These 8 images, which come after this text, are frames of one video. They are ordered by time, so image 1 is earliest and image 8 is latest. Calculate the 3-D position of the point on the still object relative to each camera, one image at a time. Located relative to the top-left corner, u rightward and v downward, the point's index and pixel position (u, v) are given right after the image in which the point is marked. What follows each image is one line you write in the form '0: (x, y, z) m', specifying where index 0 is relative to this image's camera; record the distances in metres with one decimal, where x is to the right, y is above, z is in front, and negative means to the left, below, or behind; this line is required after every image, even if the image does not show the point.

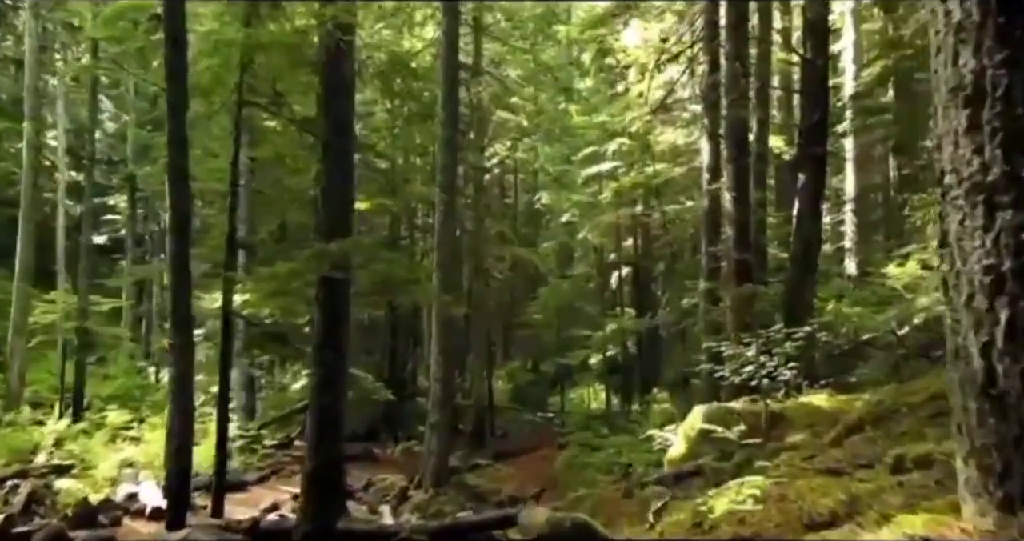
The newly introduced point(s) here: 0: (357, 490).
0: (-2.3, -3.3, +14.8) m
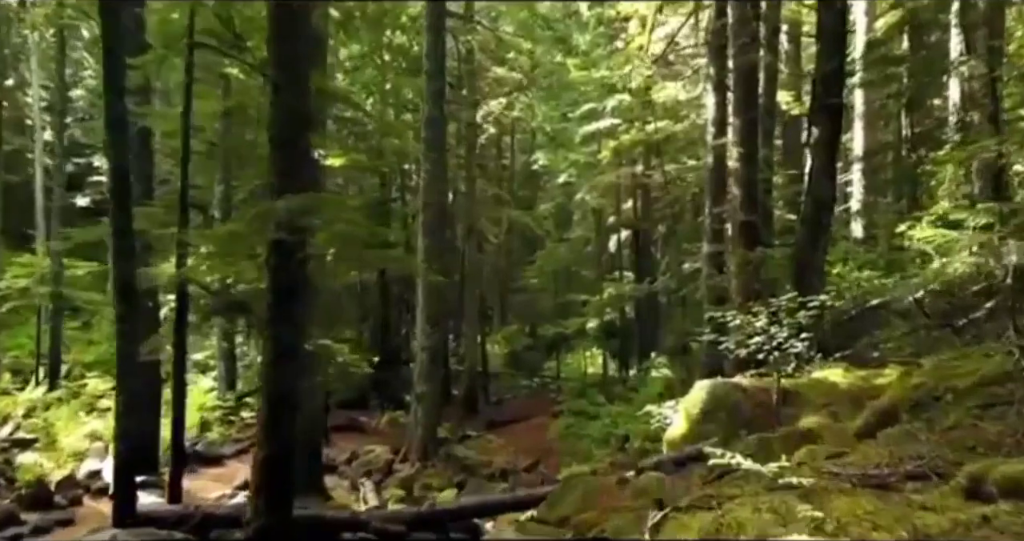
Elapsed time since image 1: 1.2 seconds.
0: (-2.4, -2.8, +14.1) m
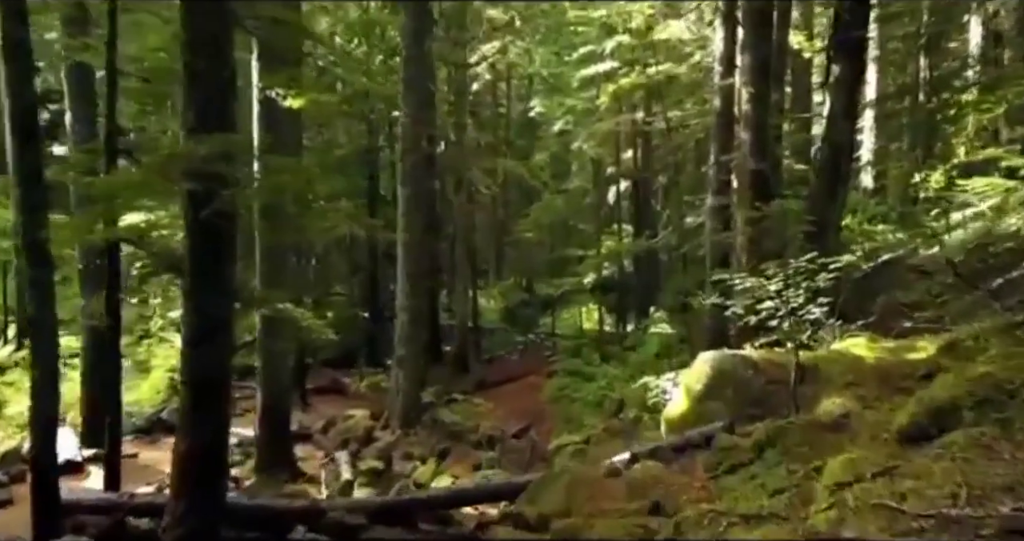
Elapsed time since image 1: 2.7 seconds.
0: (-2.6, -2.2, +13.1) m
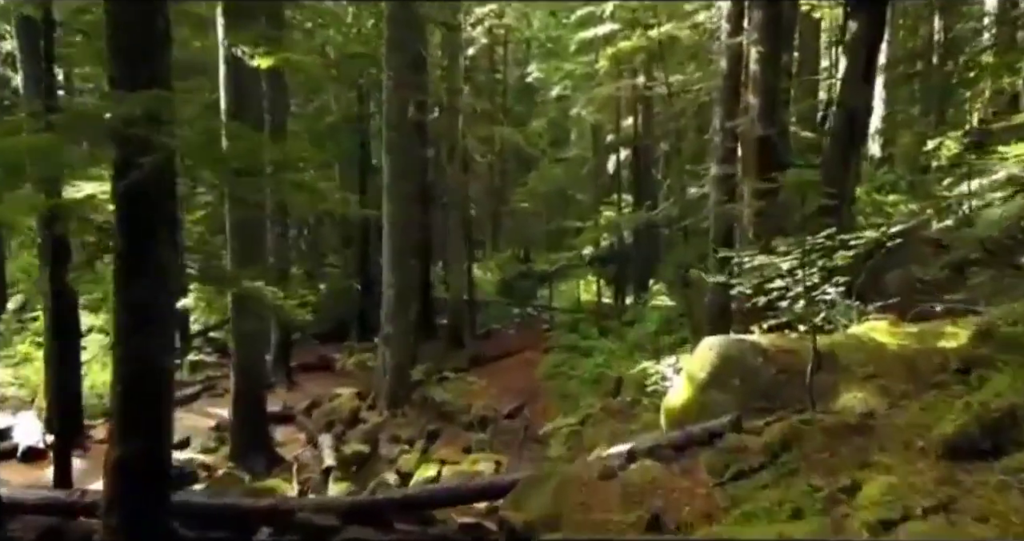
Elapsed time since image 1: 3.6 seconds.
0: (-2.7, -1.8, +12.6) m
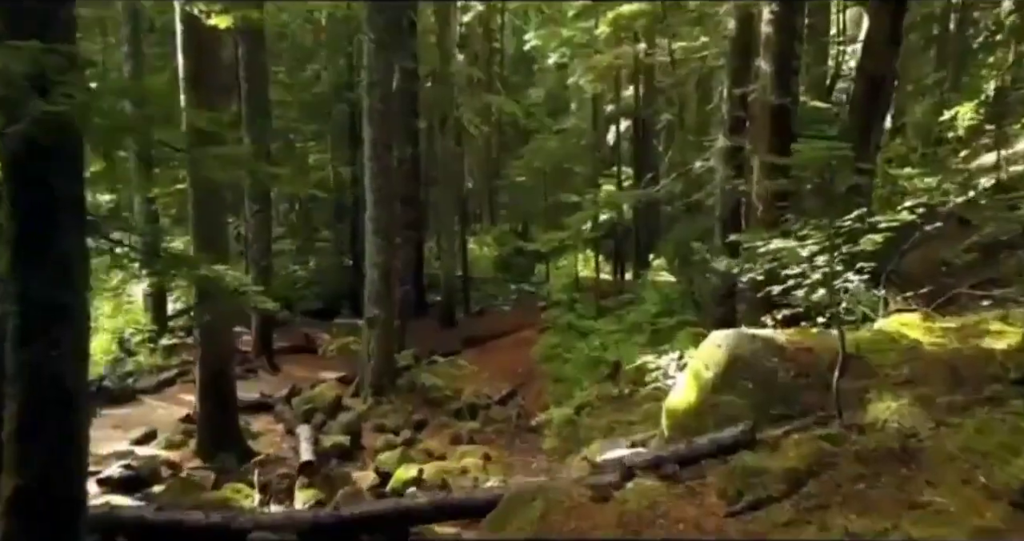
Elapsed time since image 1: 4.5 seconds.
0: (-2.8, -1.6, +11.8) m
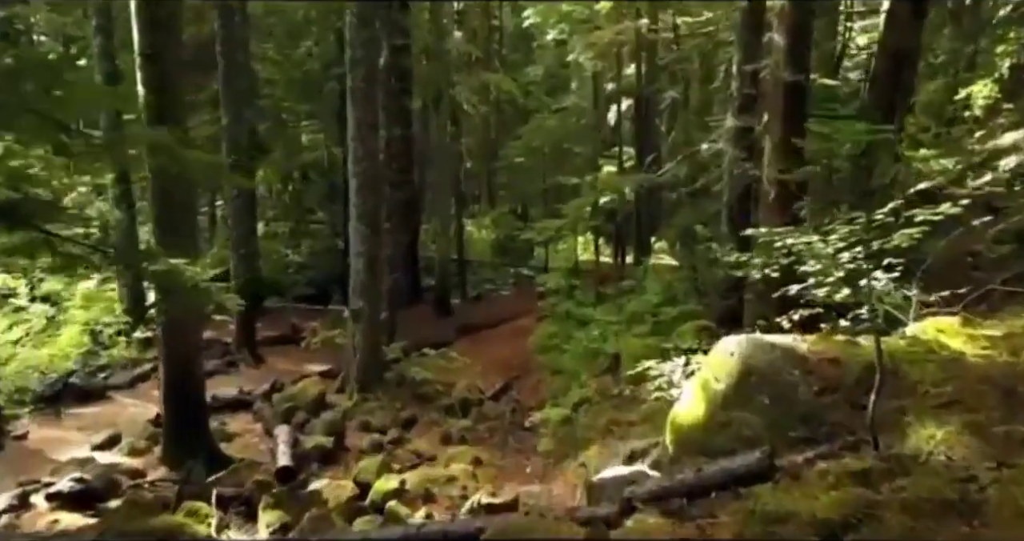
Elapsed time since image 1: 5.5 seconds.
0: (-2.8, -1.4, +11.2) m
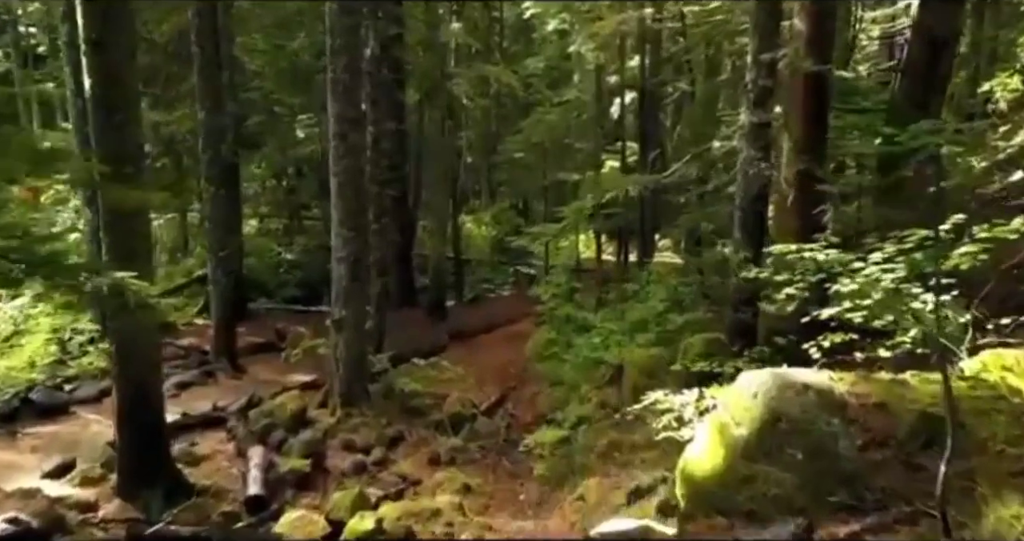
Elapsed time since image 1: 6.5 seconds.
0: (-2.9, -1.5, +10.4) m
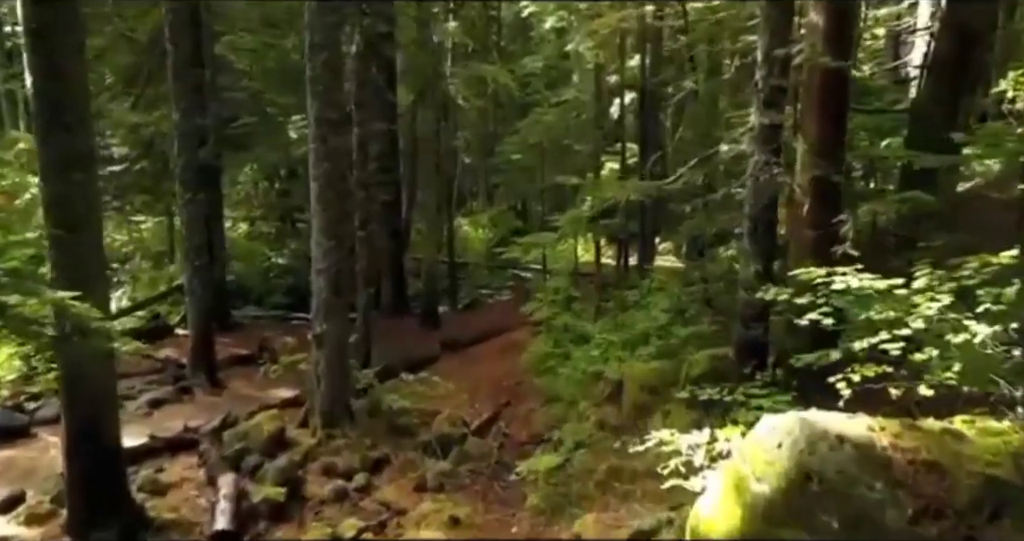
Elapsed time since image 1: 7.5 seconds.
0: (-3.0, -1.6, +9.8) m
